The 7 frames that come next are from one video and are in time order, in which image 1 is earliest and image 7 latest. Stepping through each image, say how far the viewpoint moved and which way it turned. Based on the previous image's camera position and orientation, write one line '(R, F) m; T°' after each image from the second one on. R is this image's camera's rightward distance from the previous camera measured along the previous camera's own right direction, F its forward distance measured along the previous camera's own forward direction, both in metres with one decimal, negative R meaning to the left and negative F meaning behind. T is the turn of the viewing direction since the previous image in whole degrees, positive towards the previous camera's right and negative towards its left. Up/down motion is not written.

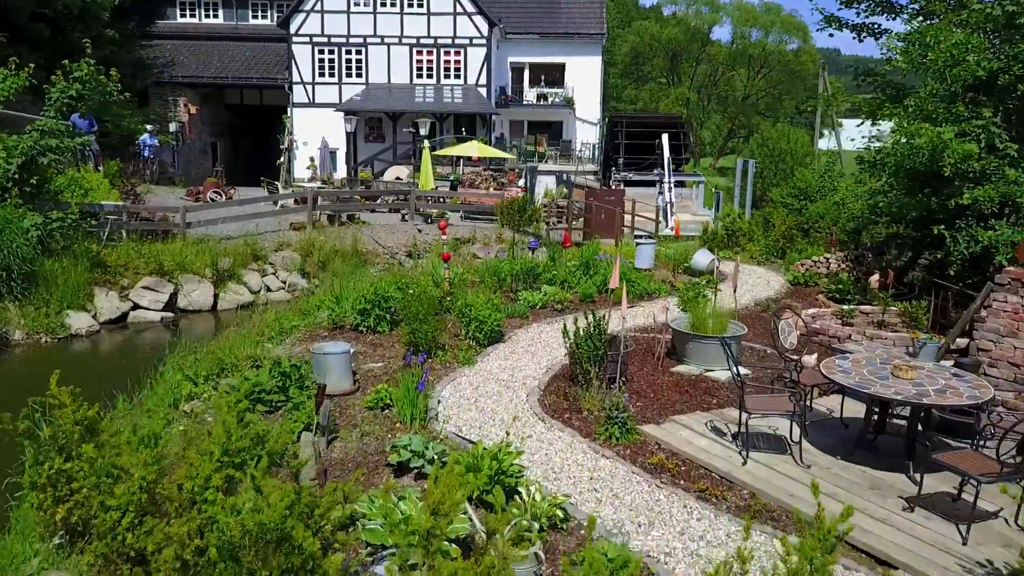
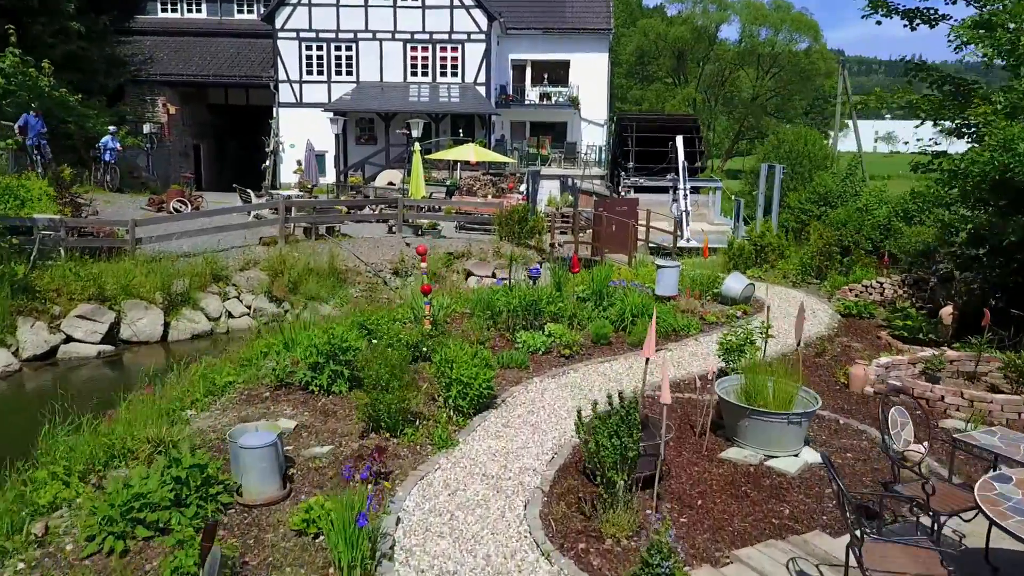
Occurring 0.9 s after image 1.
(+0.1, +2.3) m; 0°
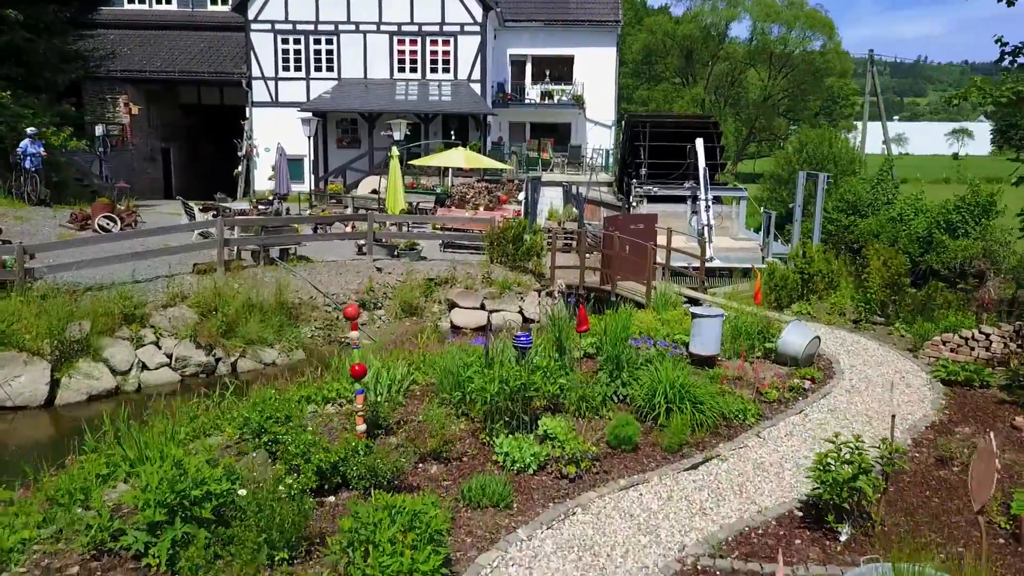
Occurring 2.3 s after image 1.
(+0.3, +3.3) m; 0°
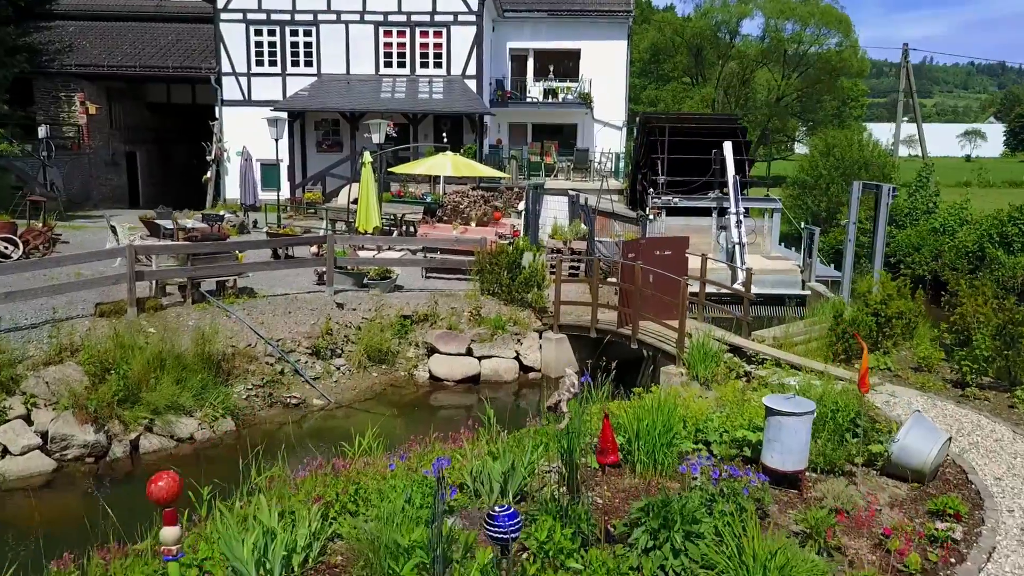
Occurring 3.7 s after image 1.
(+0.2, +3.2) m; 0°
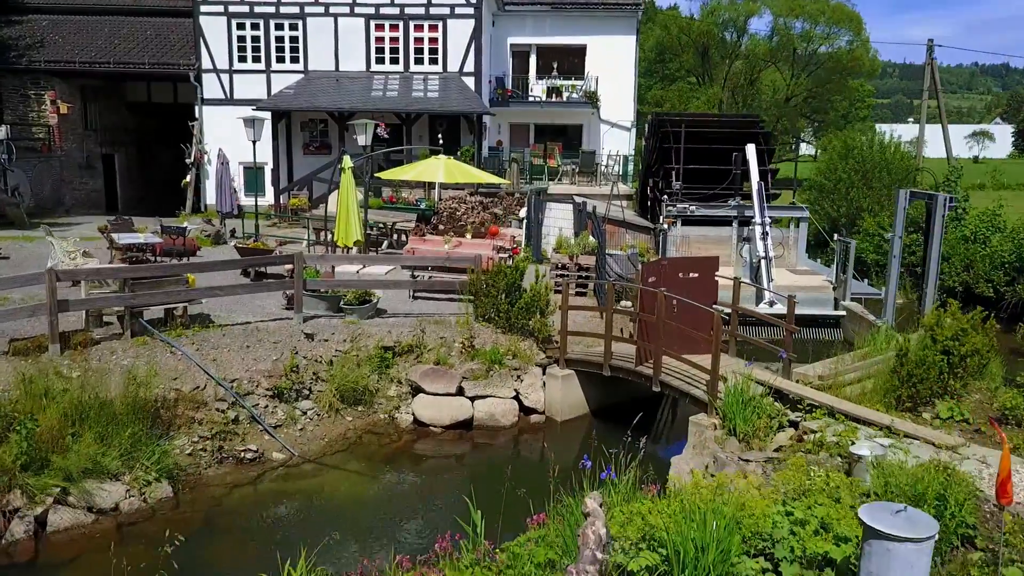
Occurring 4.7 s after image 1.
(+0.1, +1.9) m; 0°
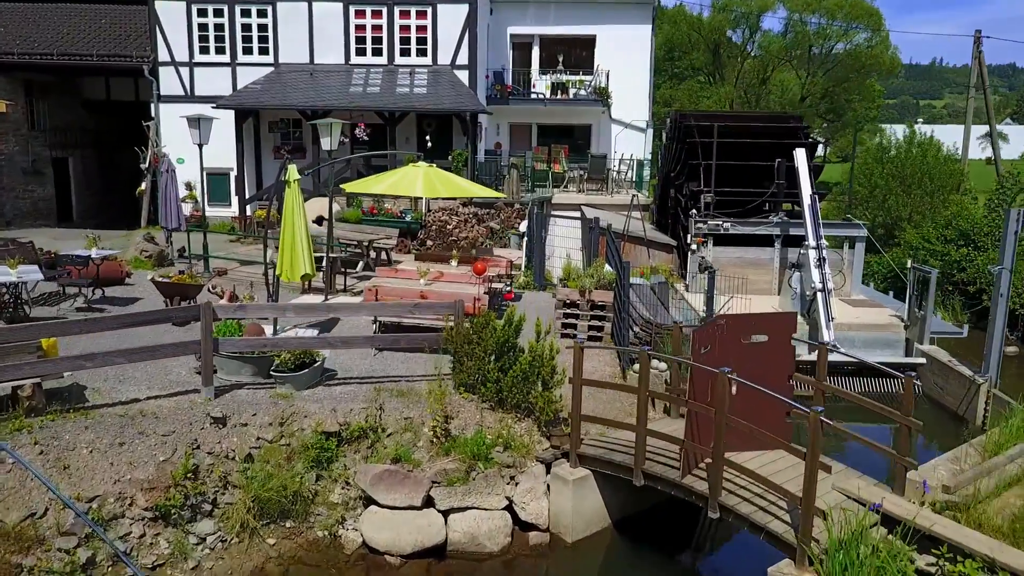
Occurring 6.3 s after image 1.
(+0.1, +3.2) m; 0°
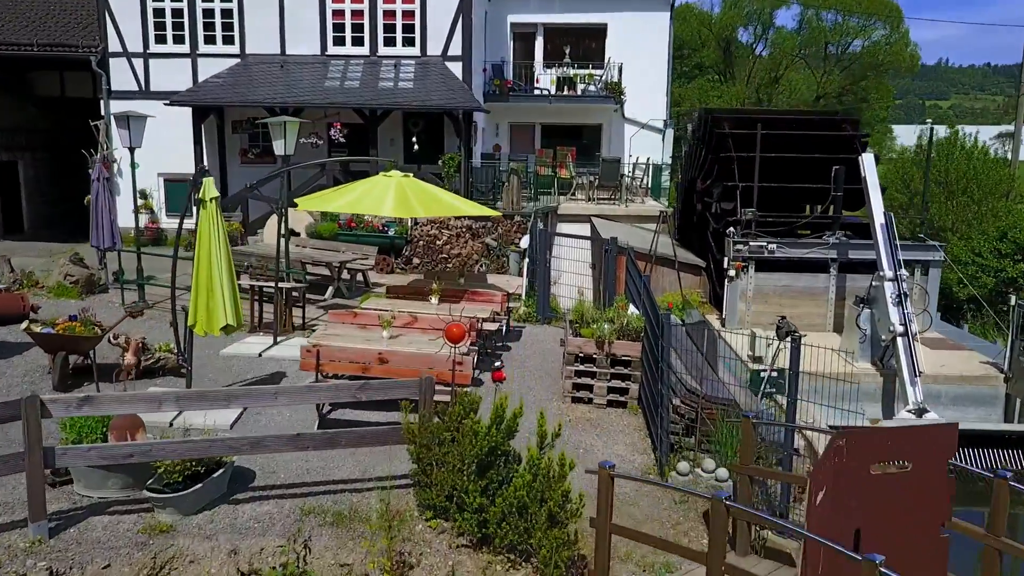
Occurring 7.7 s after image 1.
(+0.1, +2.8) m; 0°
